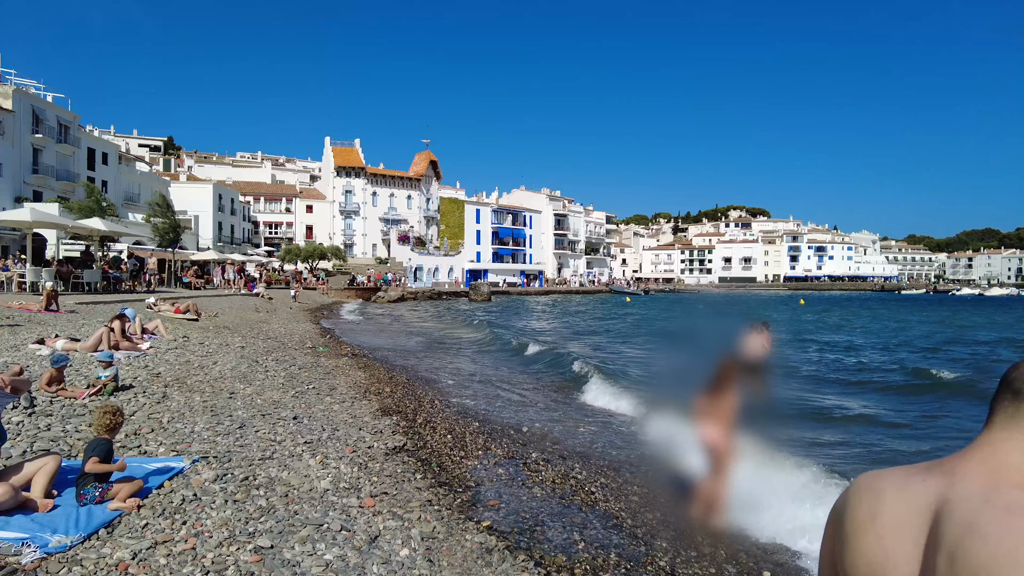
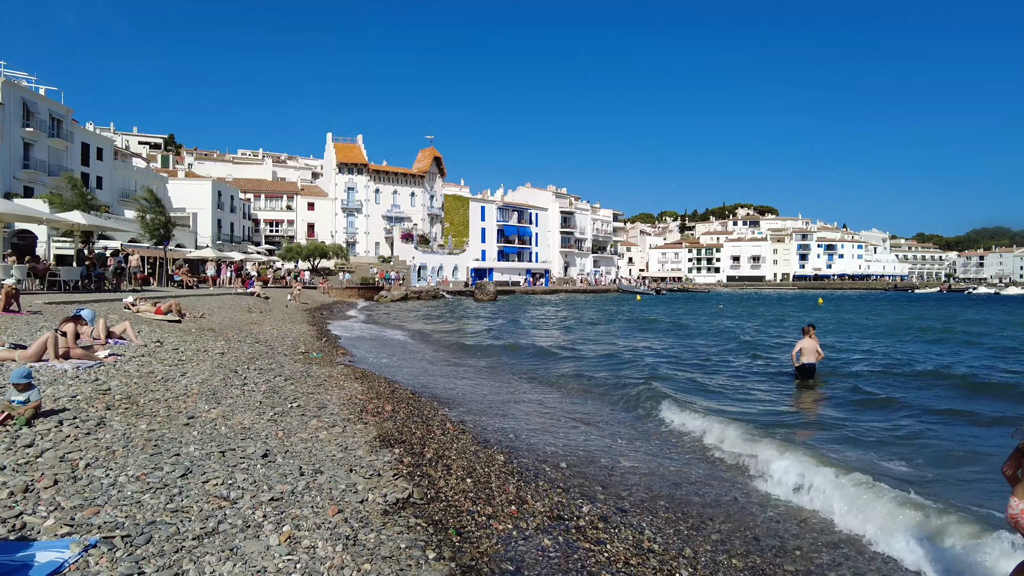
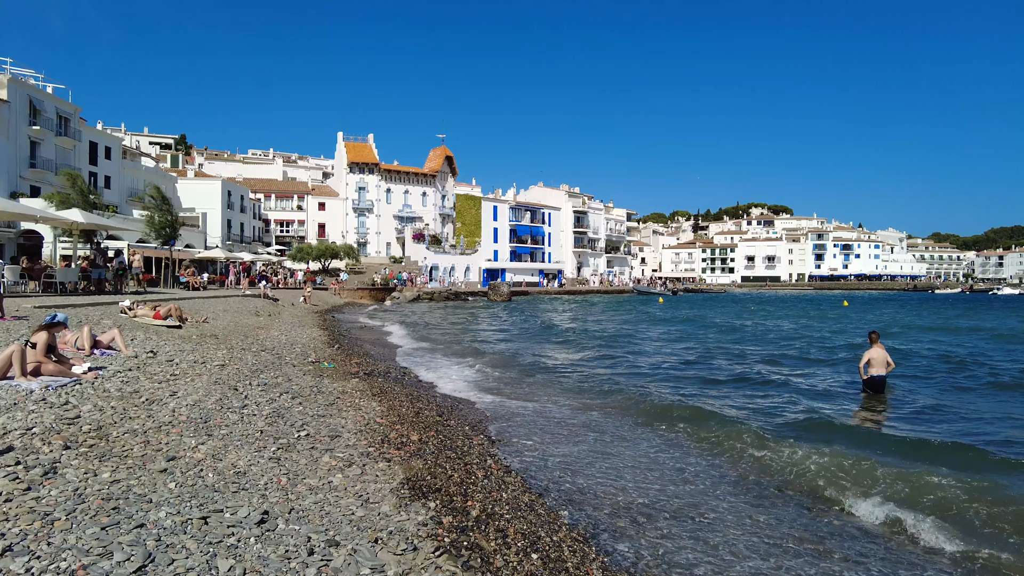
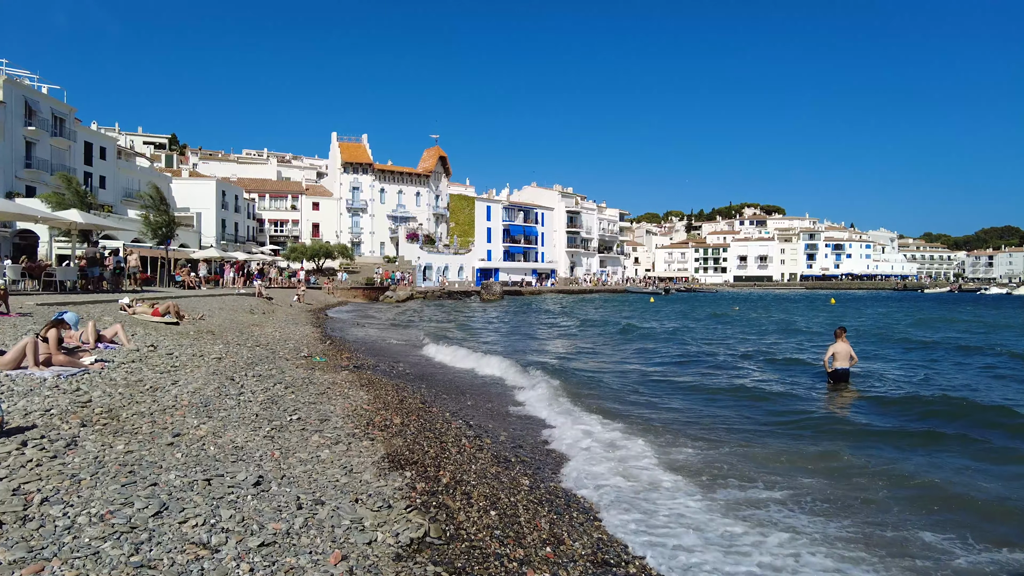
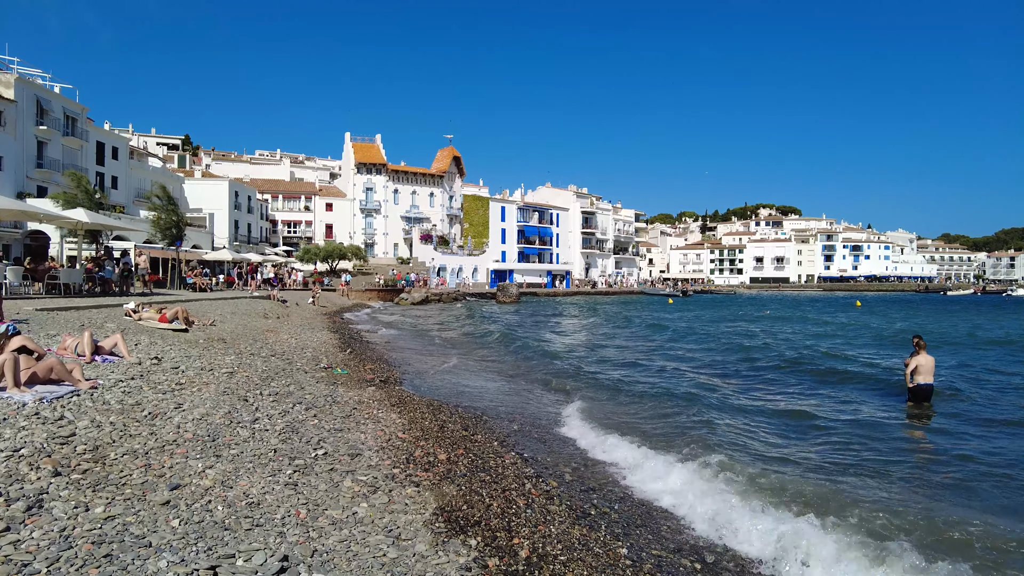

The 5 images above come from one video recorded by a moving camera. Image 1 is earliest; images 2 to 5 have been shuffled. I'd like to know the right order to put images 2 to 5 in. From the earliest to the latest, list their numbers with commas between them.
2, 4, 3, 5
